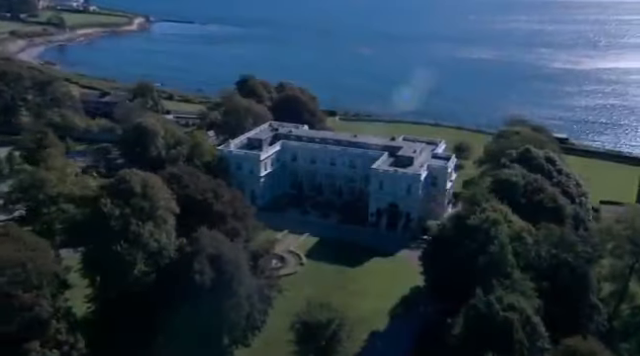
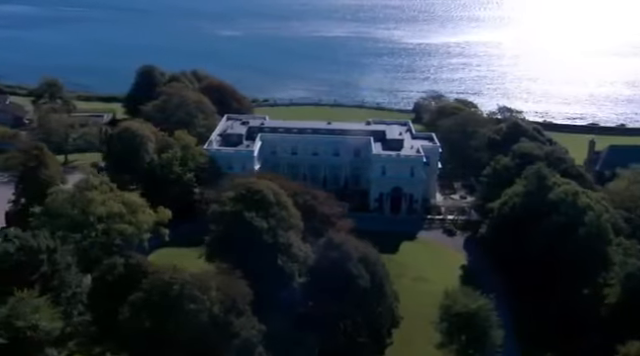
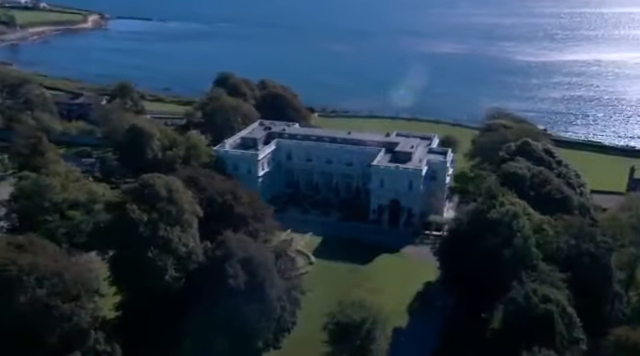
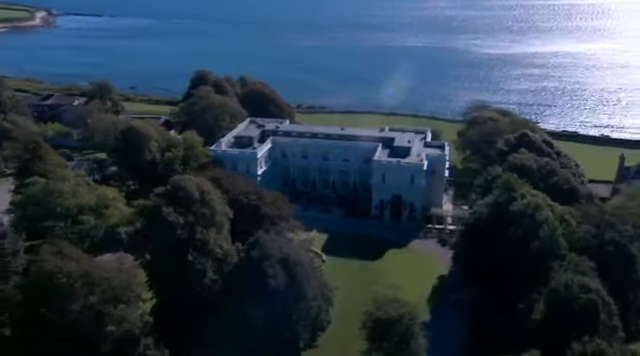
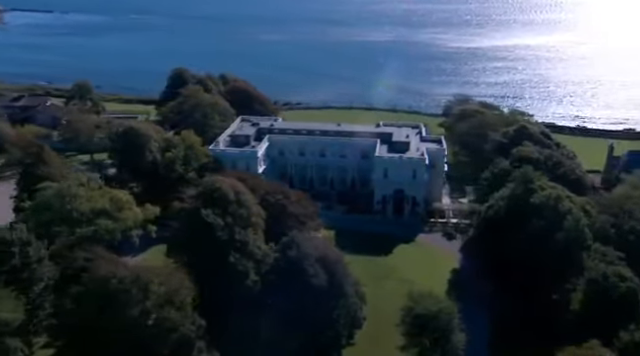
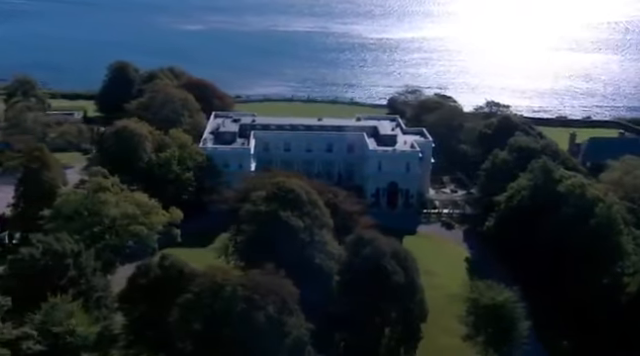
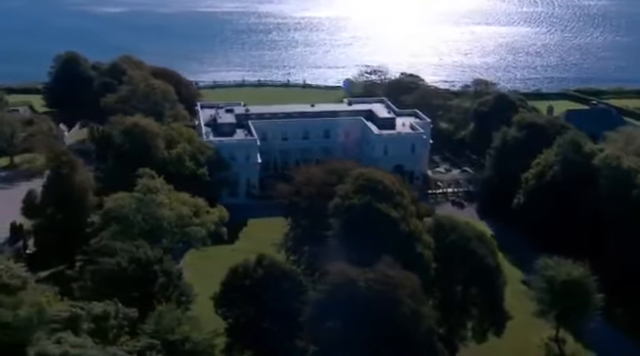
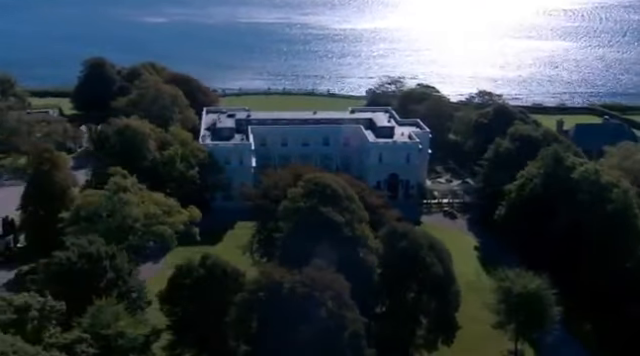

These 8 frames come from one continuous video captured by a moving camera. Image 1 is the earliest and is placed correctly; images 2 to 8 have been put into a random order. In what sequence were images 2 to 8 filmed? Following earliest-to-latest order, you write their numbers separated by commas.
3, 4, 5, 2, 6, 8, 7
